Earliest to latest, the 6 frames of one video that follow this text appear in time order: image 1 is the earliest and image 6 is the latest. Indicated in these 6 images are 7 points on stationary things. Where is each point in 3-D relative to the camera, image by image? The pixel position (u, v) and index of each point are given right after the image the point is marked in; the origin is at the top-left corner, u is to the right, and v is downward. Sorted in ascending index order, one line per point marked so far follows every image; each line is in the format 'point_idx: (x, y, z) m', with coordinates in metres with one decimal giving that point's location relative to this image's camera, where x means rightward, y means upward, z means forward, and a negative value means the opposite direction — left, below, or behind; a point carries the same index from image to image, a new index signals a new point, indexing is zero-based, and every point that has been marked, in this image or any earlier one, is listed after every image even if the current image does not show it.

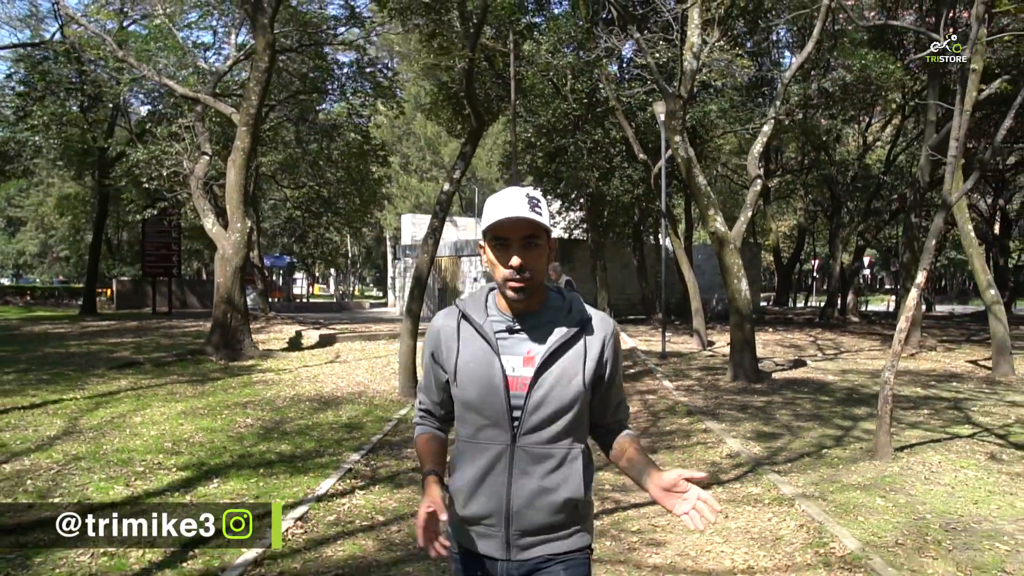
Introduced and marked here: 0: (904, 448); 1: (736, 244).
0: (+3.2, -1.3, +7.0) m
1: (+3.2, +0.6, +12.0) m
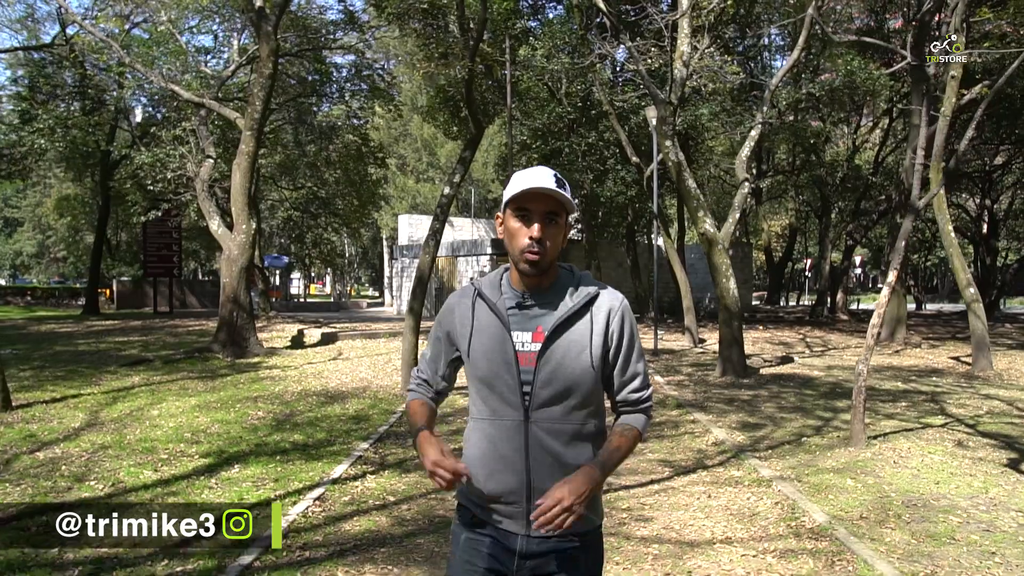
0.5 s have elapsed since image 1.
0: (+3.2, -1.3, +7.4) m
1: (+3.2, +0.6, +12.4) m
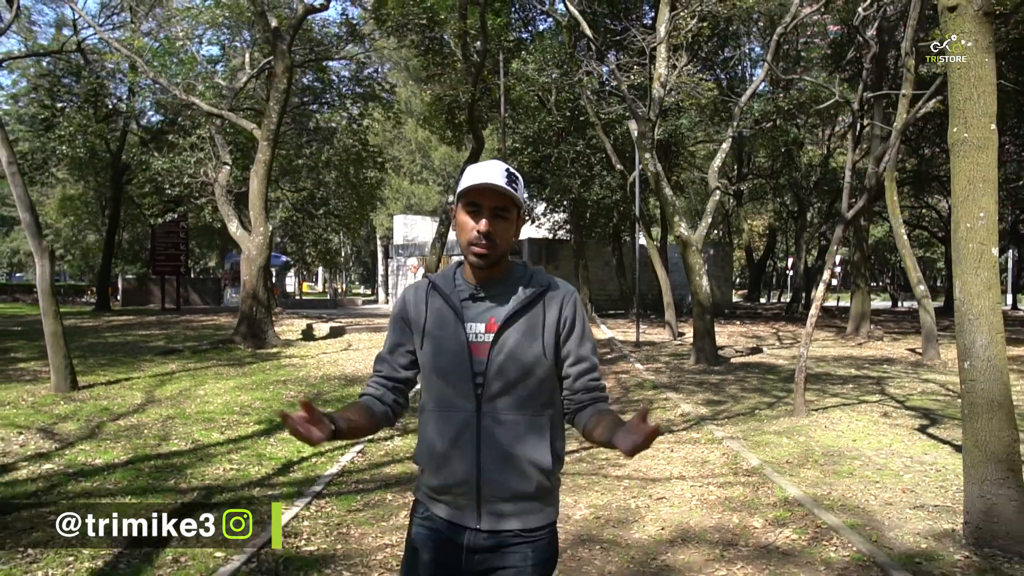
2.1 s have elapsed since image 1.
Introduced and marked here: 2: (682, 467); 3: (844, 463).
0: (+3.2, -1.3, +8.8) m
1: (+3.1, +0.7, +13.8) m
2: (+1.3, -1.3, +6.2) m
3: (+2.5, -1.3, +6.2) m
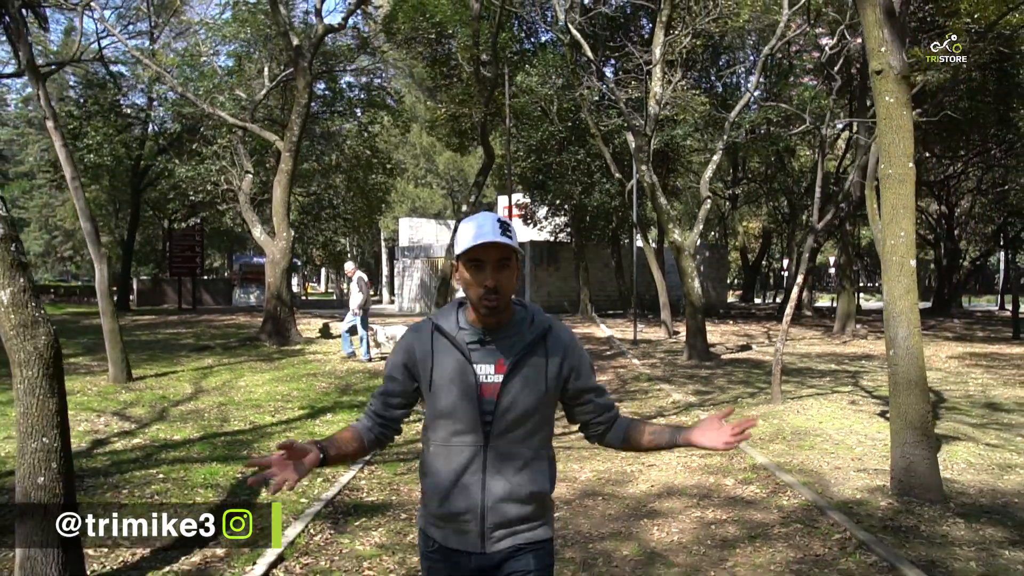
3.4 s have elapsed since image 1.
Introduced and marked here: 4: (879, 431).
0: (+3.3, -1.3, +9.9) m
1: (+3.2, +0.7, +15.0) m
2: (+1.4, -1.4, +7.3) m
3: (+2.6, -1.3, +7.3) m
4: (+3.4, -1.3, +7.7) m
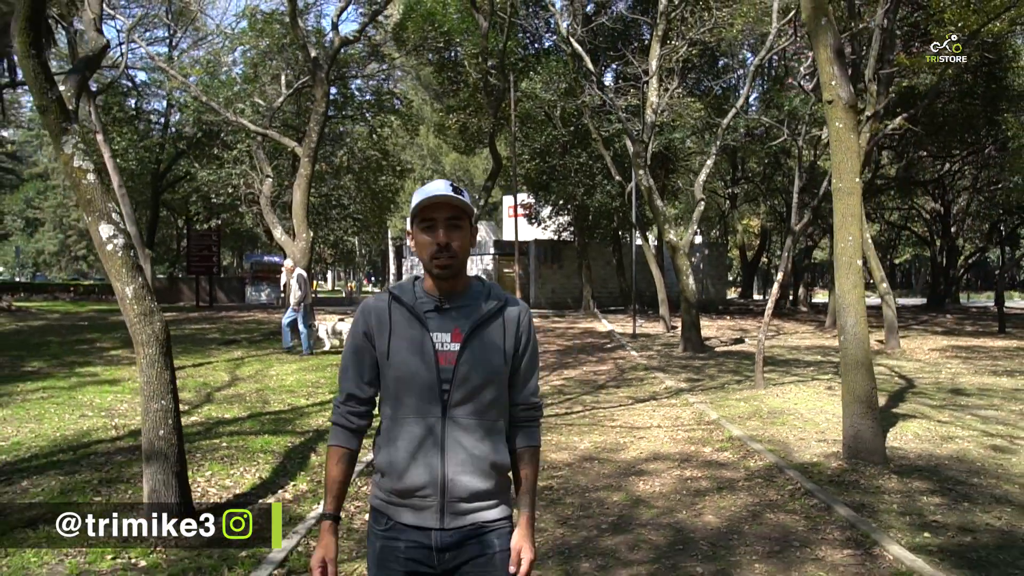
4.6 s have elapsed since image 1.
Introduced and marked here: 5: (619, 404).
0: (+3.4, -1.3, +10.9) m
1: (+3.3, +0.7, +15.9) m
2: (+1.5, -1.3, +8.3) m
3: (+2.7, -1.3, +8.3) m
4: (+3.5, -1.3, +8.7) m
5: (+1.2, -1.3, +9.4) m
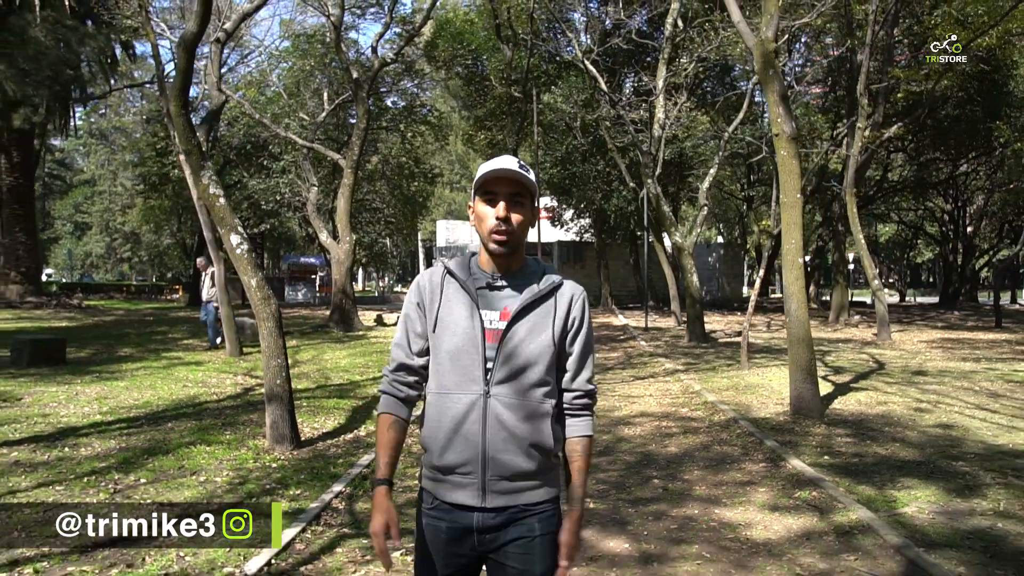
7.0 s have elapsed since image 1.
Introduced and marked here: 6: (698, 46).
0: (+3.8, -1.2, +12.6) m
1: (+3.8, +0.8, +17.6) m
2: (+1.7, -1.2, +10.1) m
3: (+2.9, -1.2, +10.0) m
4: (+3.7, -1.2, +10.4) m
5: (+1.5, -1.2, +11.1) m
6: (+4.4, +5.7, +19.7) m
